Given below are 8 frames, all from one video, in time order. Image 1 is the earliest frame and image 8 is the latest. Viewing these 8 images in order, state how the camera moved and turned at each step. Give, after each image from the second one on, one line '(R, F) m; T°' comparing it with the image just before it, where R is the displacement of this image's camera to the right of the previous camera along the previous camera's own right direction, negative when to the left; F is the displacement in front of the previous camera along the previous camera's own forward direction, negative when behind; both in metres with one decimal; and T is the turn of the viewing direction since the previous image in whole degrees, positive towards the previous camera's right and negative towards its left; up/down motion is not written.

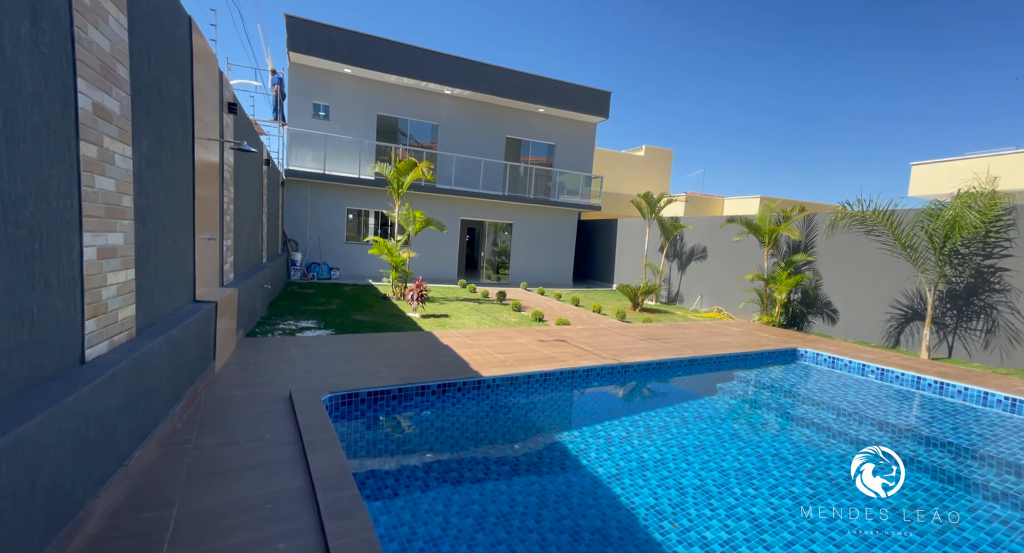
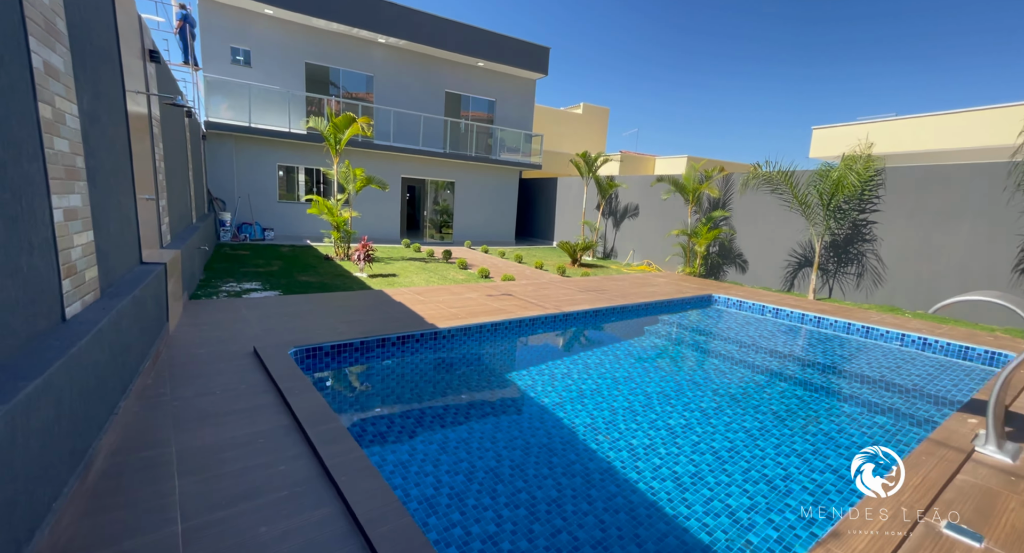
(-0.1, -0.4) m; +8°
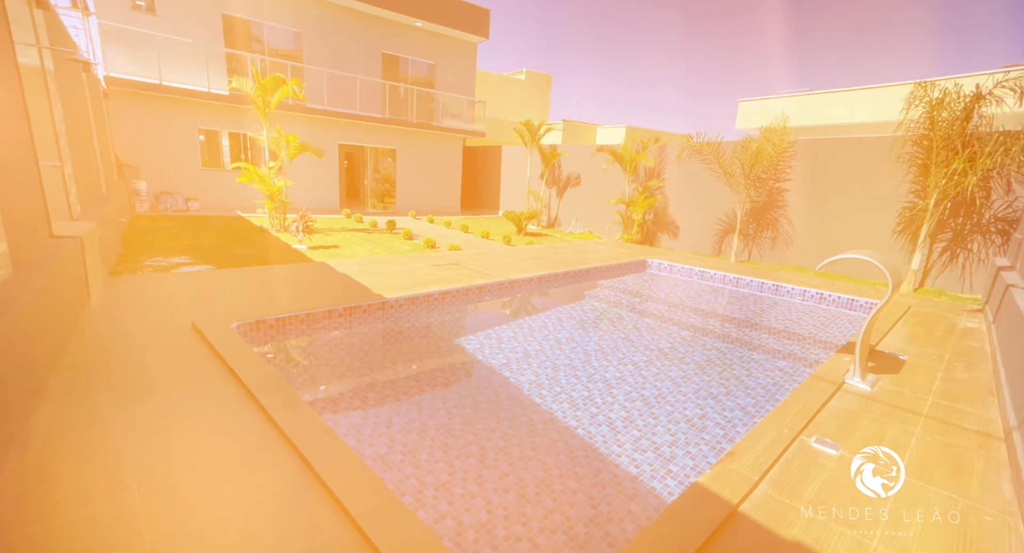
(0.0, -0.2) m; +7°
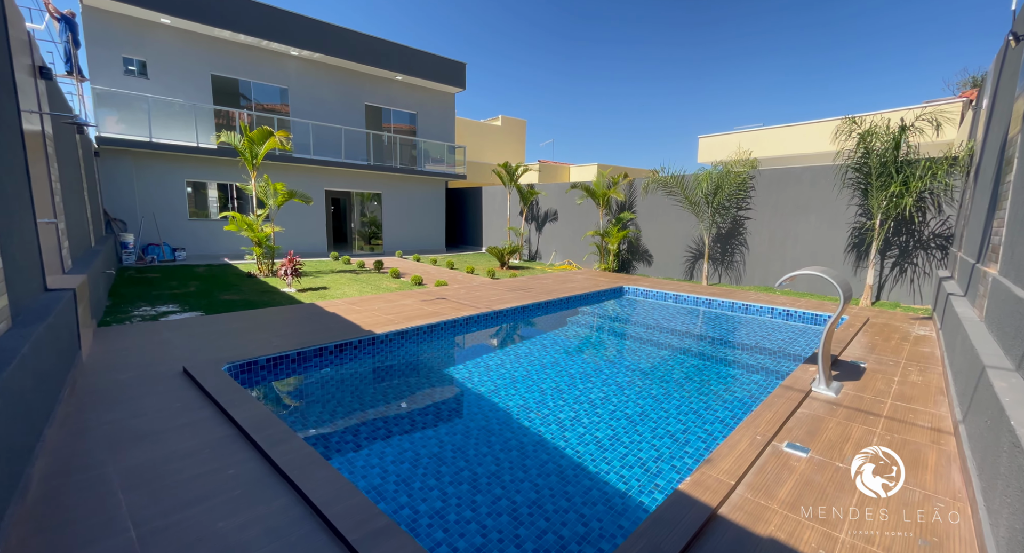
(+0.1, -0.3) m; +1°
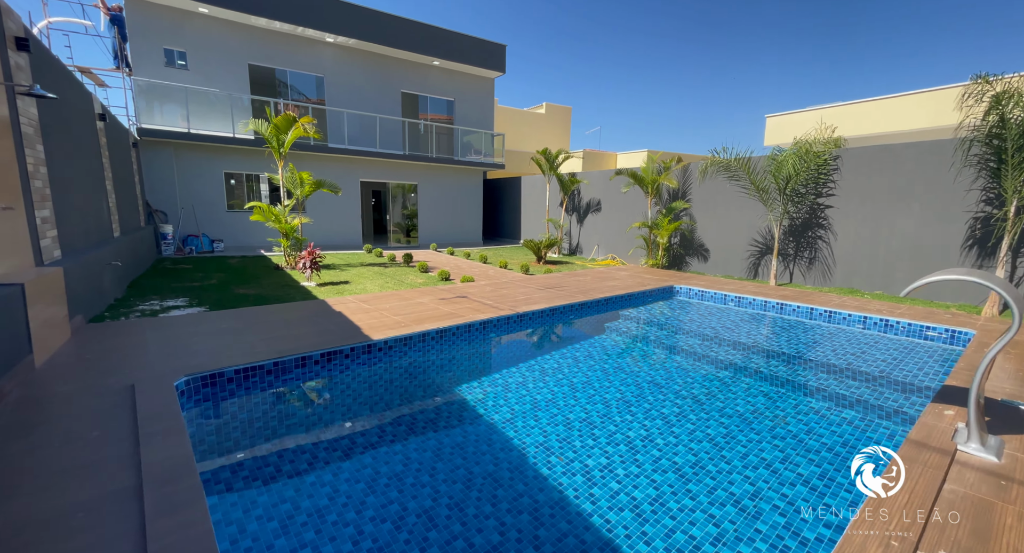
(+0.2, +0.9) m; -6°
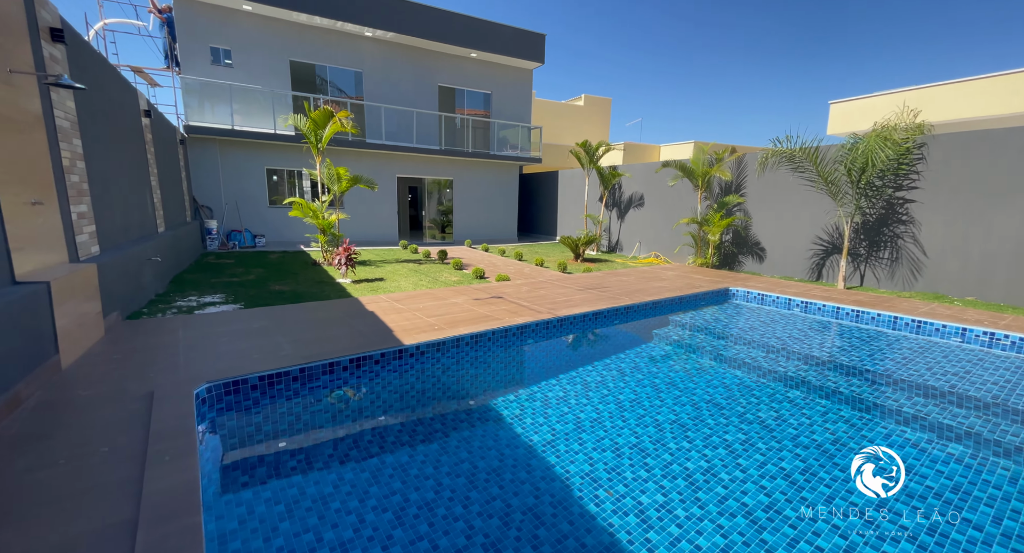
(-0.1, +0.4) m; -4°
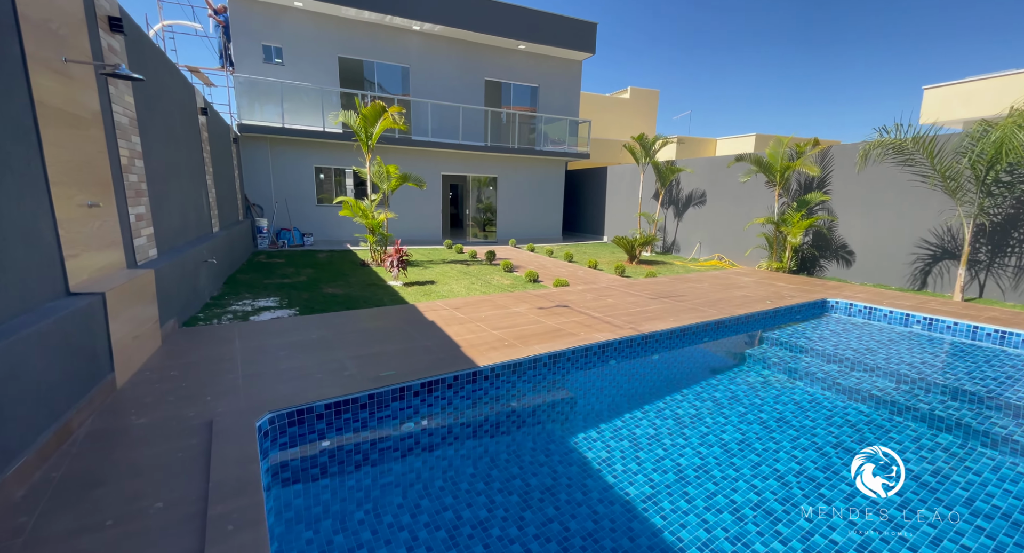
(-0.5, +0.5) m; -4°
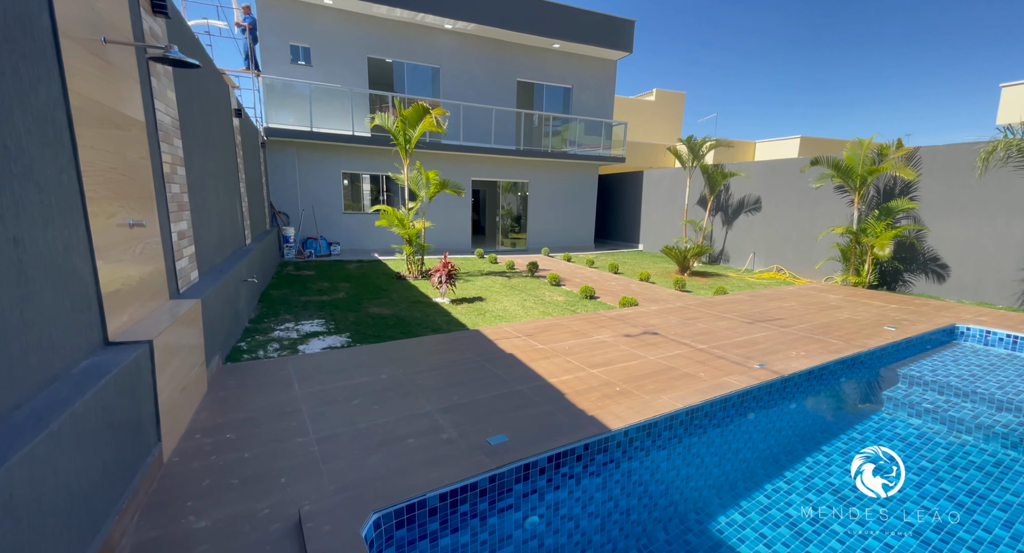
(-0.8, +0.7) m; -1°
